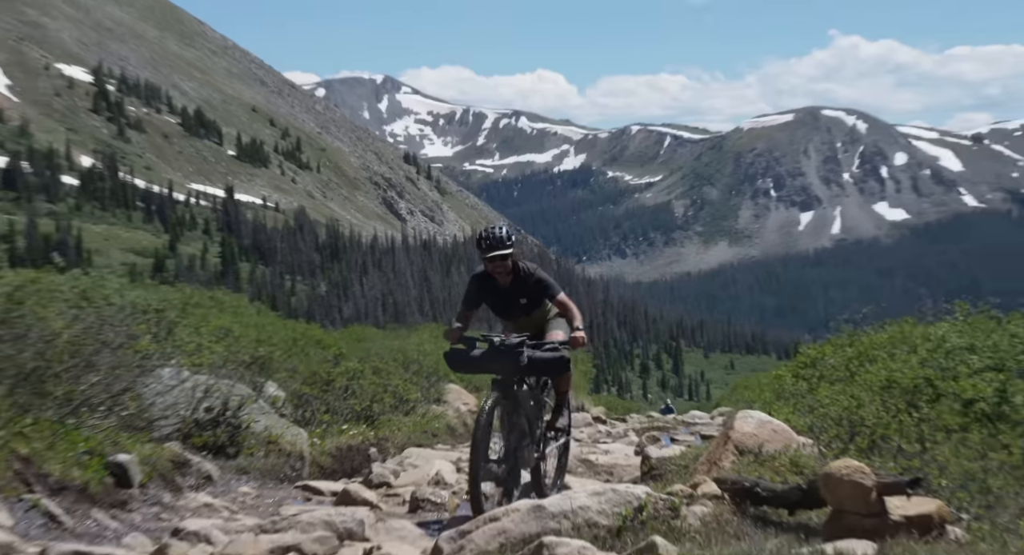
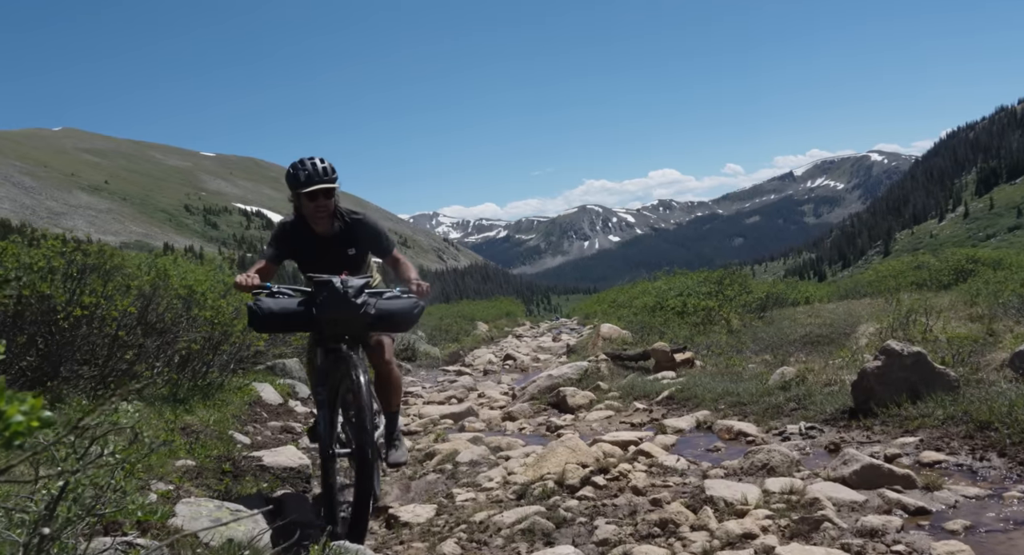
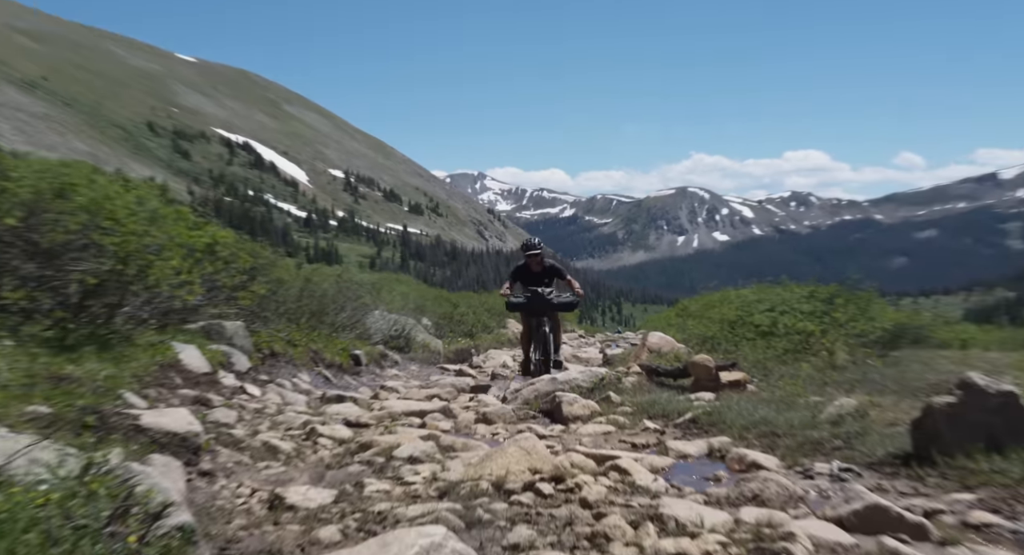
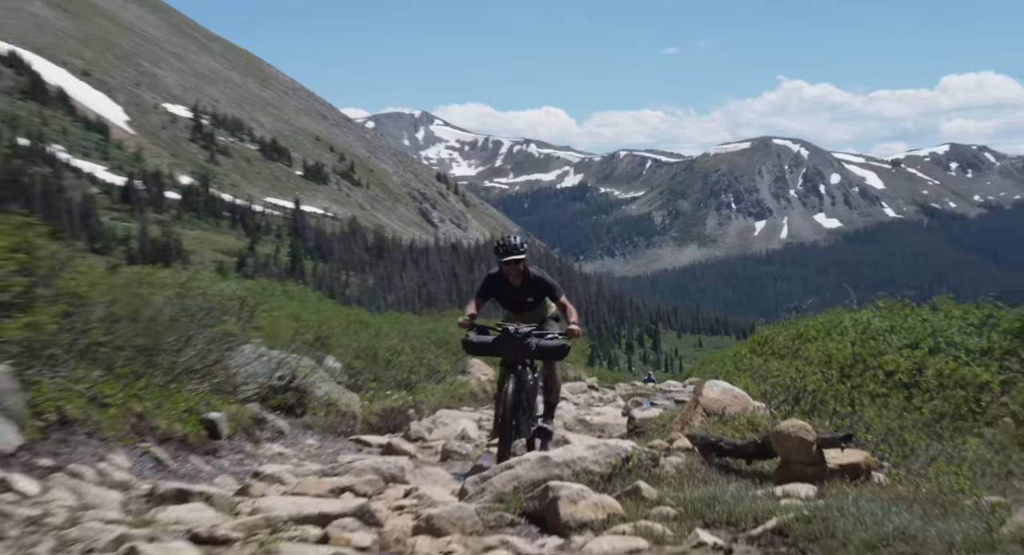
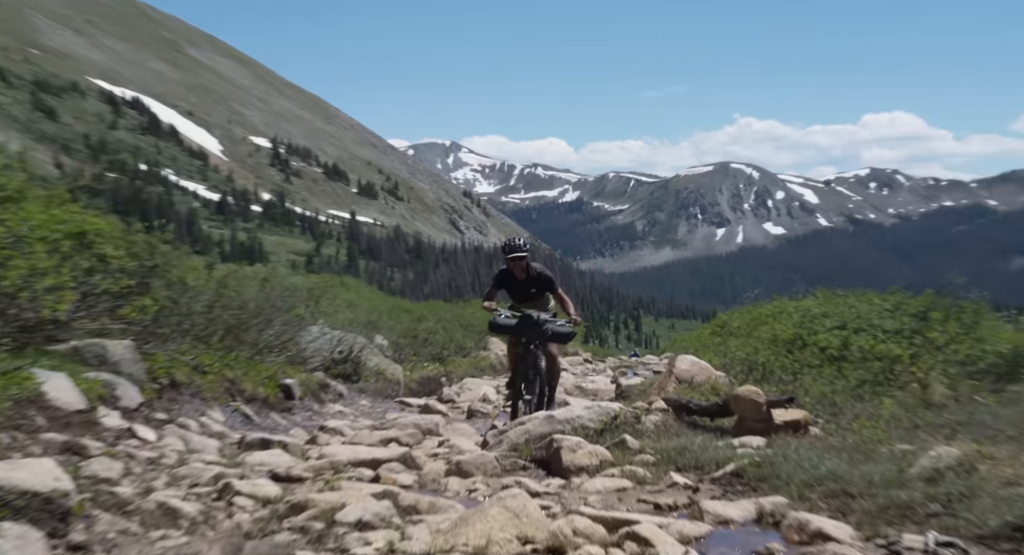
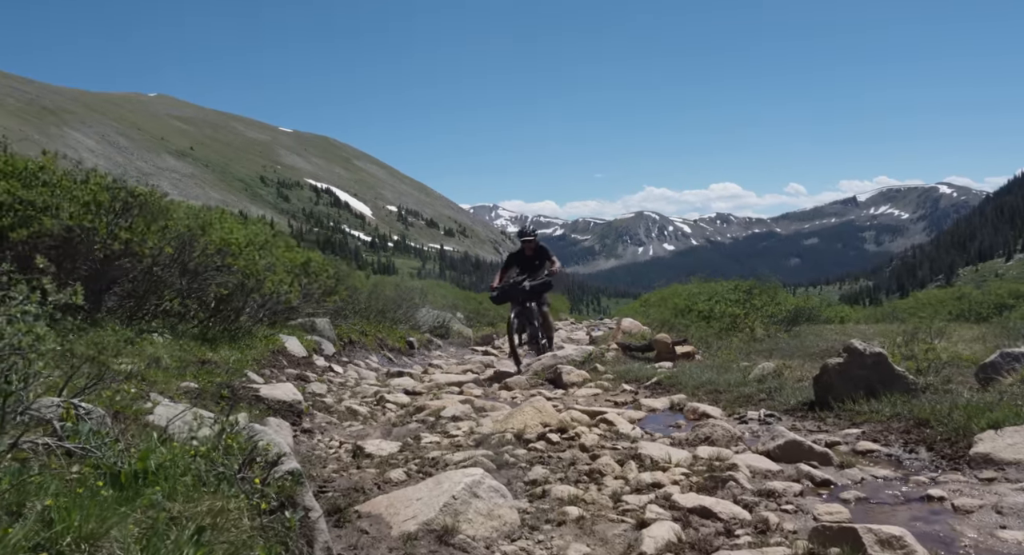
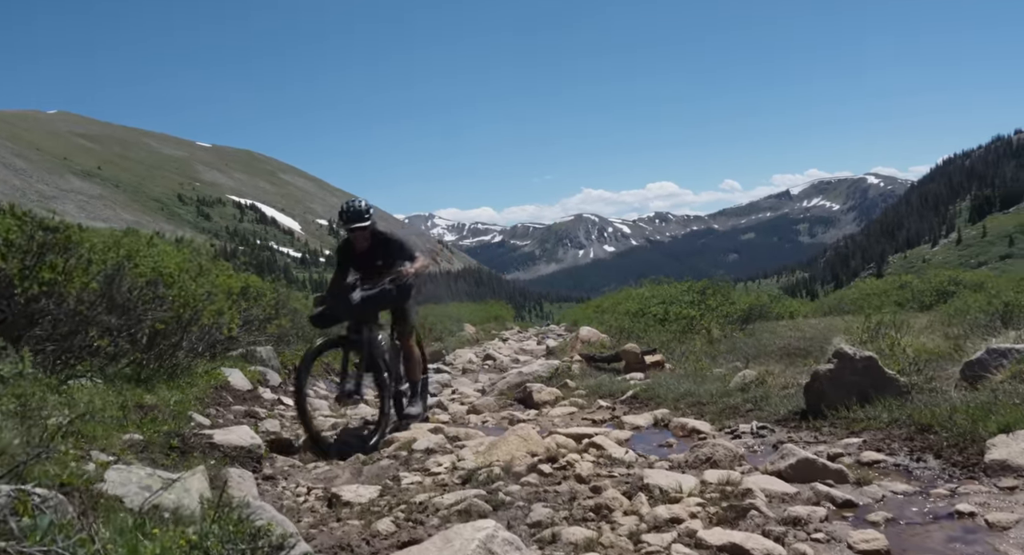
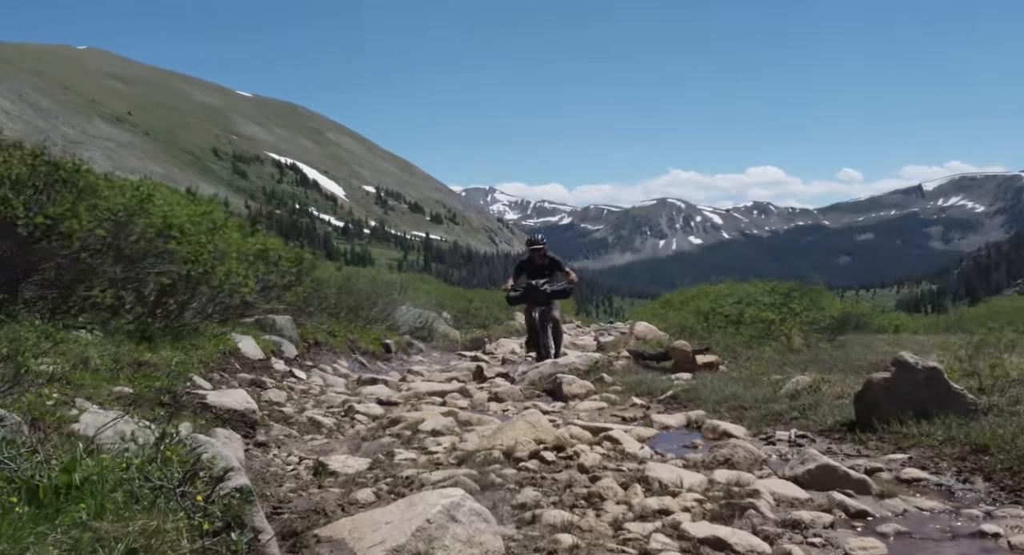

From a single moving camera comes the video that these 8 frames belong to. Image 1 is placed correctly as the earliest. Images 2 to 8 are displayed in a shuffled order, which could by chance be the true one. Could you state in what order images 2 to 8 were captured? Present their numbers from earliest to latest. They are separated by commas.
4, 5, 3, 8, 6, 7, 2
